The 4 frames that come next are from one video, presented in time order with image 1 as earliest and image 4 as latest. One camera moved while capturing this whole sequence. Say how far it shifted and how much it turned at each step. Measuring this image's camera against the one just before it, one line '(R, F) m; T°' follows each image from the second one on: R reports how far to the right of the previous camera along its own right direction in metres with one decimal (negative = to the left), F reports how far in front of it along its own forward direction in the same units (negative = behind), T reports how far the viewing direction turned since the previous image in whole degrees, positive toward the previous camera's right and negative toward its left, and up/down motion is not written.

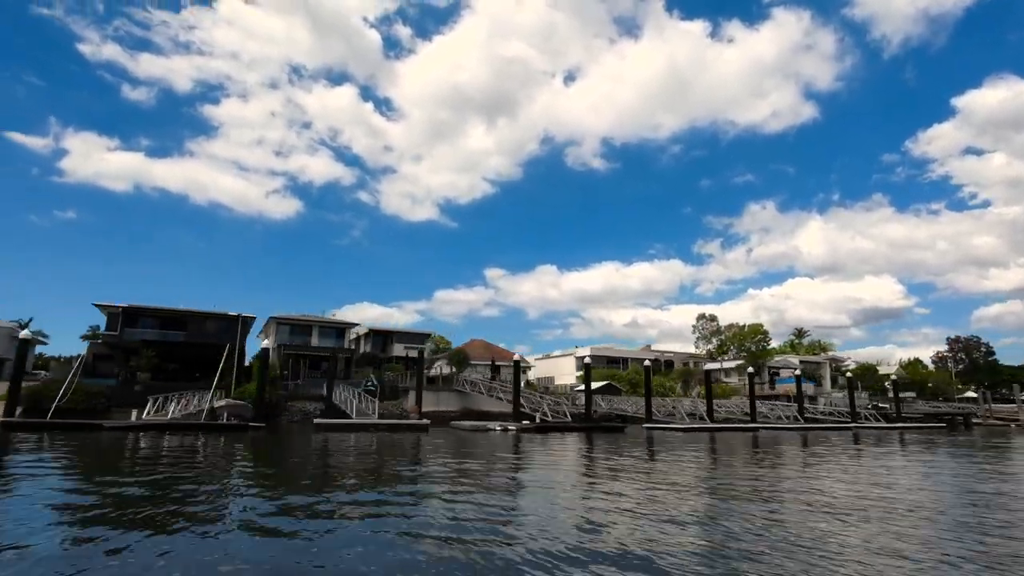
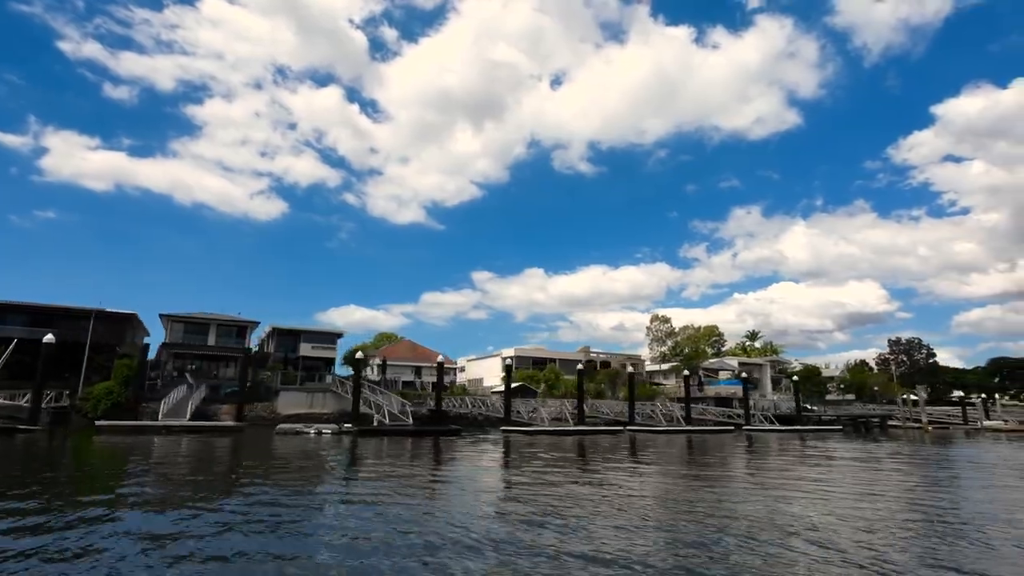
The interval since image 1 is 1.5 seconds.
(+3.9, +1.0) m; +1°
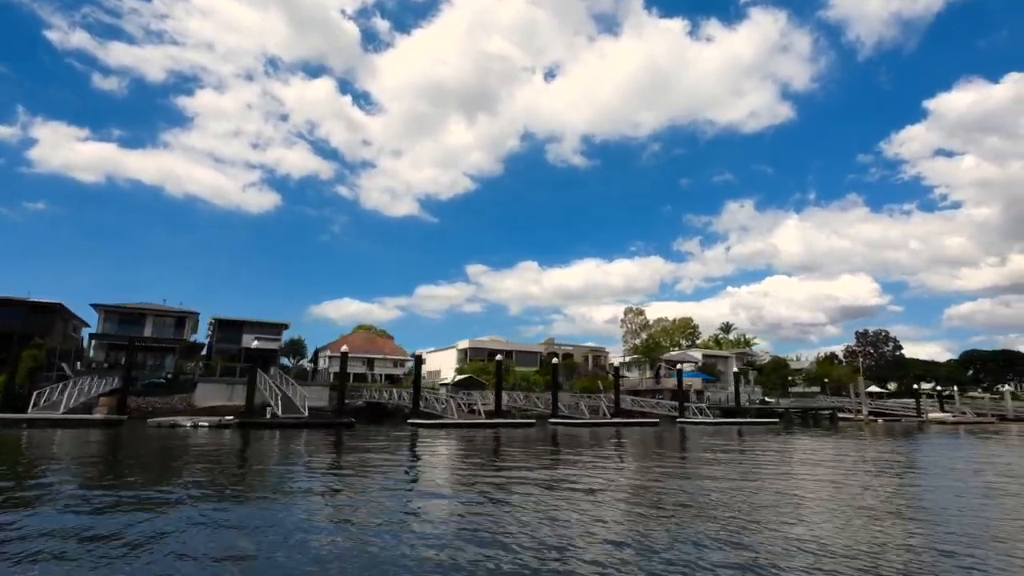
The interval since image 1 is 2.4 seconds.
(+2.3, +0.6) m; +1°
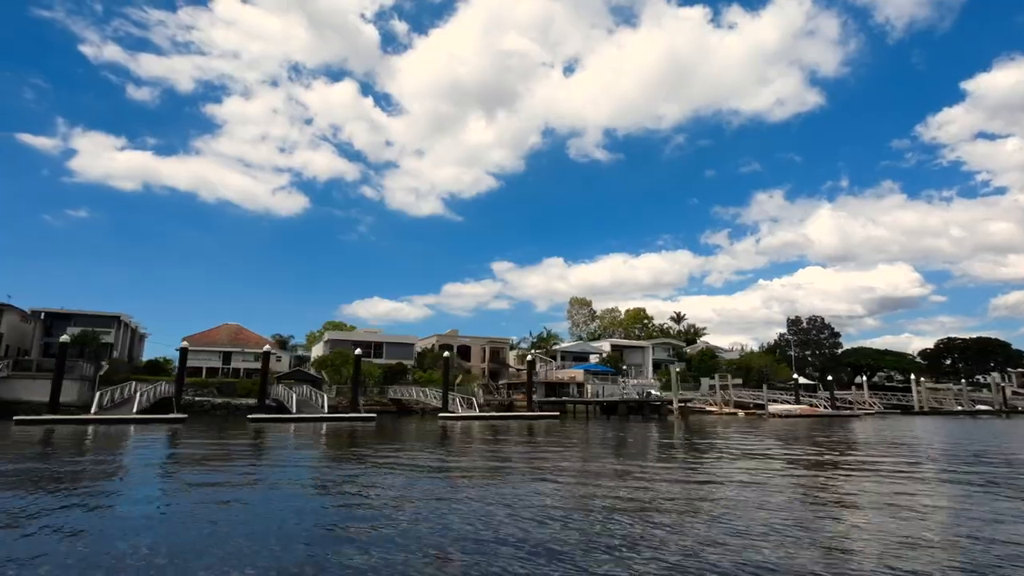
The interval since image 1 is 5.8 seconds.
(+9.2, +2.4) m; -3°
